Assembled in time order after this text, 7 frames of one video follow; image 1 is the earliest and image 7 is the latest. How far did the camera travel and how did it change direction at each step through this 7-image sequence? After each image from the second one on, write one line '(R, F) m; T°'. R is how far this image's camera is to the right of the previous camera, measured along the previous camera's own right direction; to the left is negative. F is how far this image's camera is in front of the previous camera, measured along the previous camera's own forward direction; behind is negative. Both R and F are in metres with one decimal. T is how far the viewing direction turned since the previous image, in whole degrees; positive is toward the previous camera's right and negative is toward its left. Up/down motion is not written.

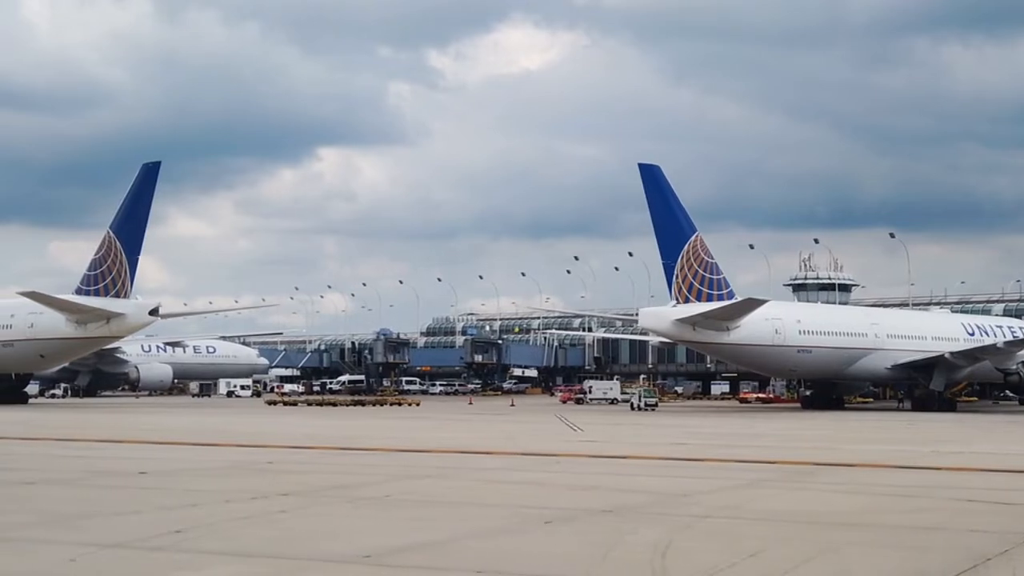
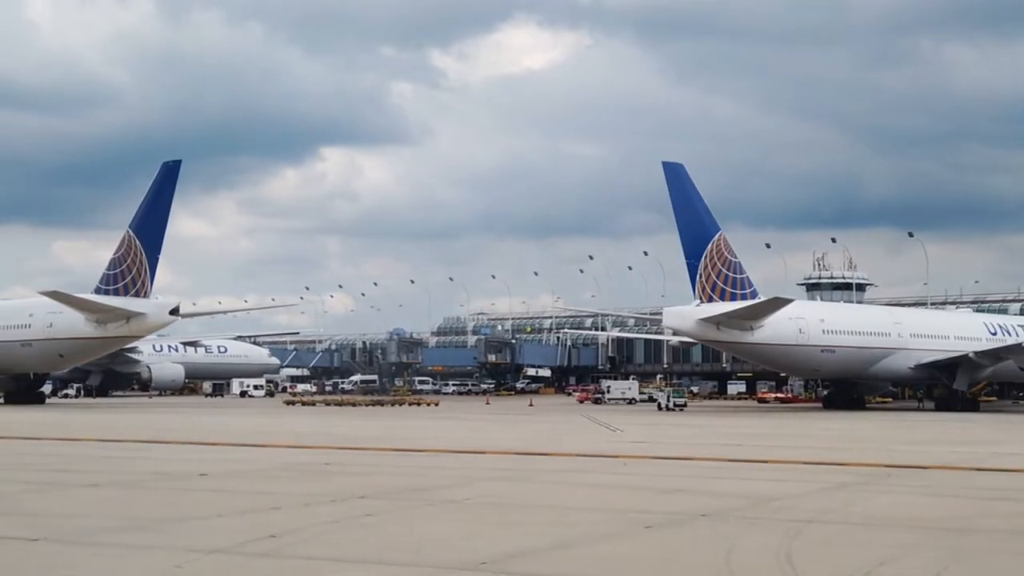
(-0.7, +0.3) m; 0°
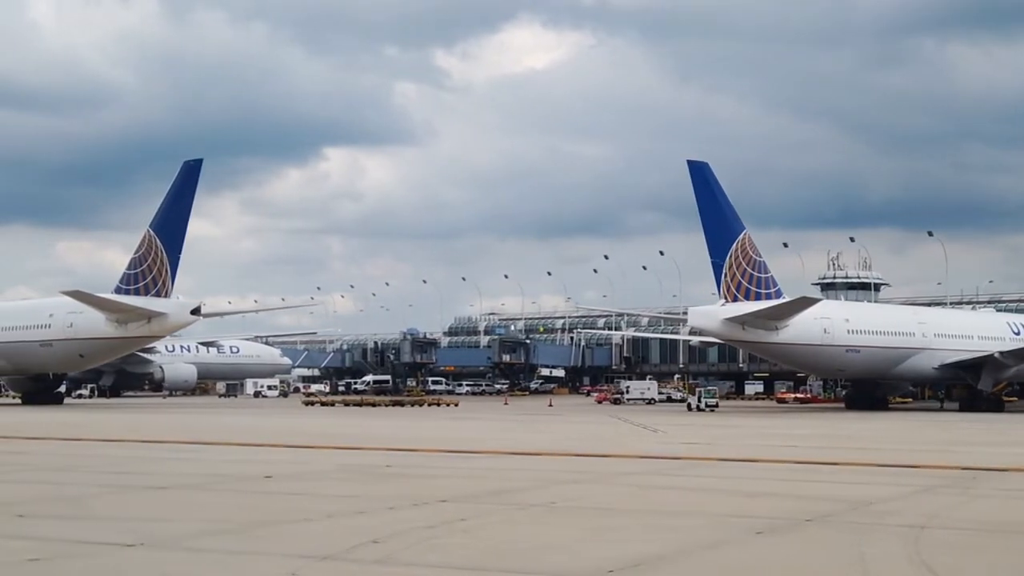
(-0.7, +0.3) m; 0°
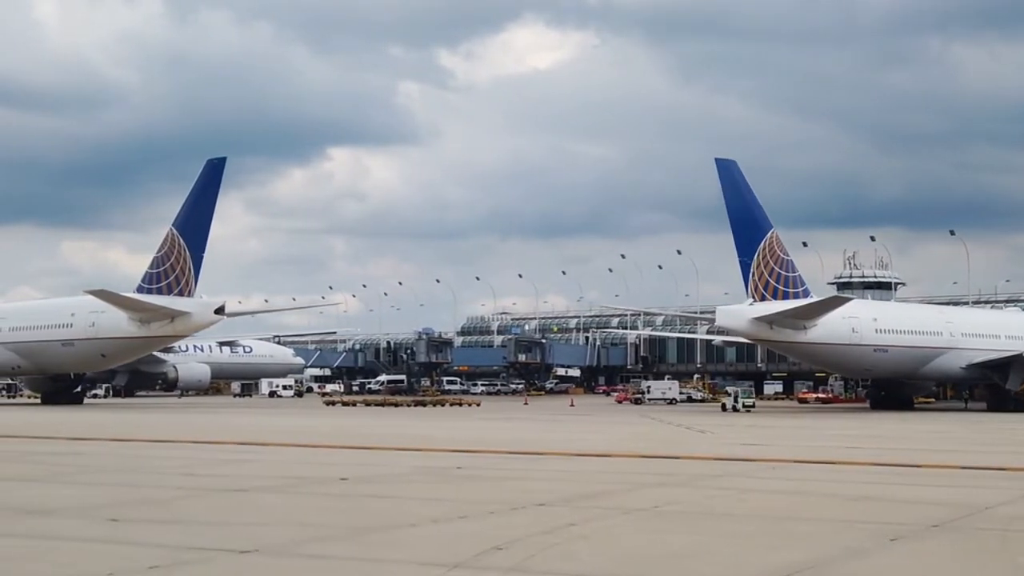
(-0.8, +0.3) m; 0°
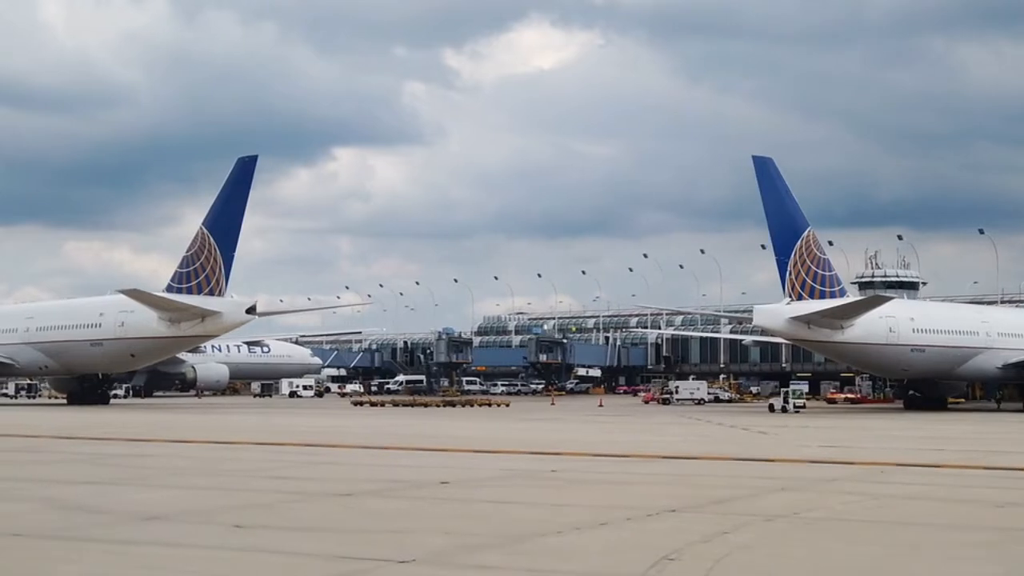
(-1.1, +0.4) m; 0°
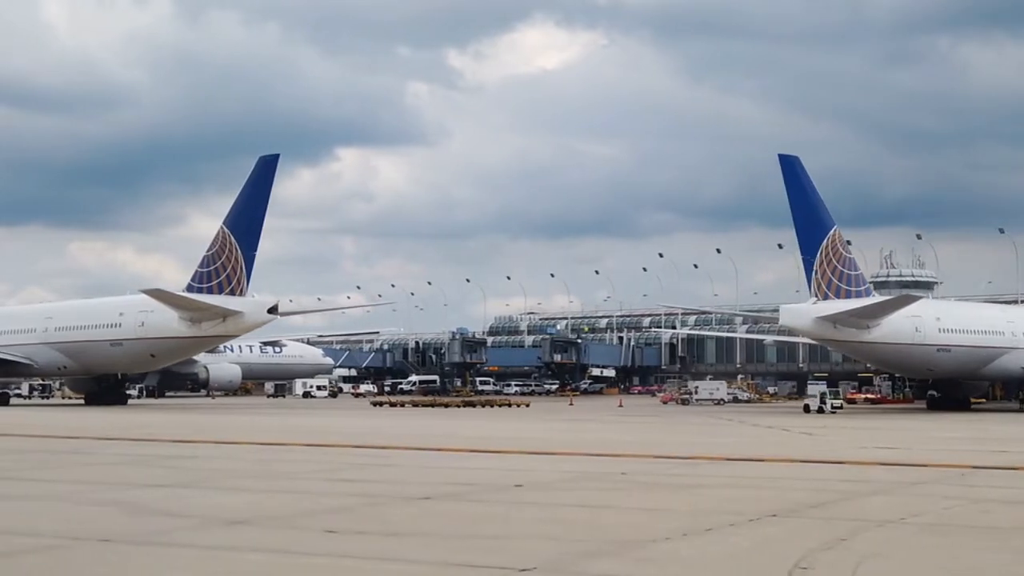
(-0.7, +0.3) m; 0°
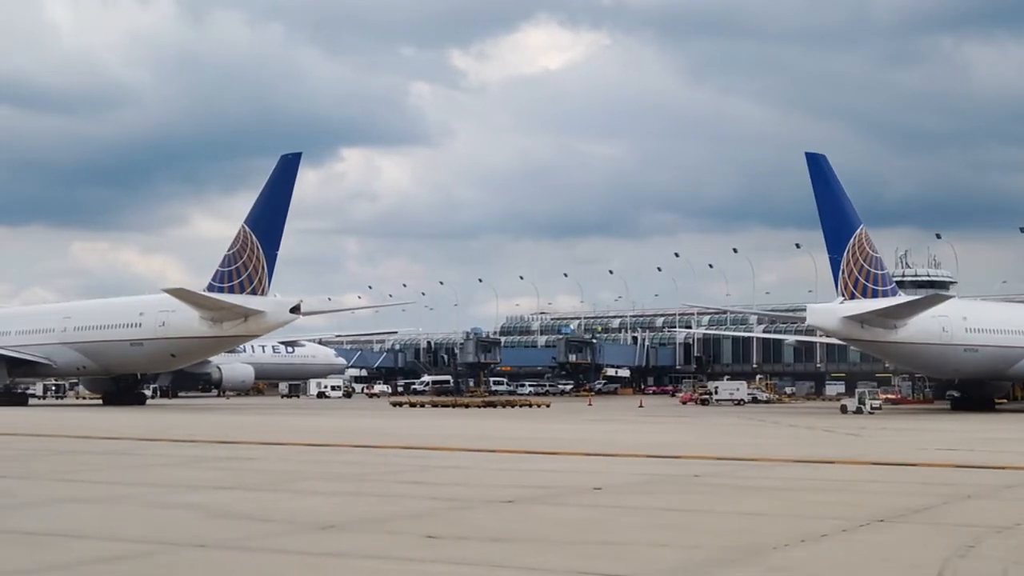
(-0.8, +0.3) m; 0°
